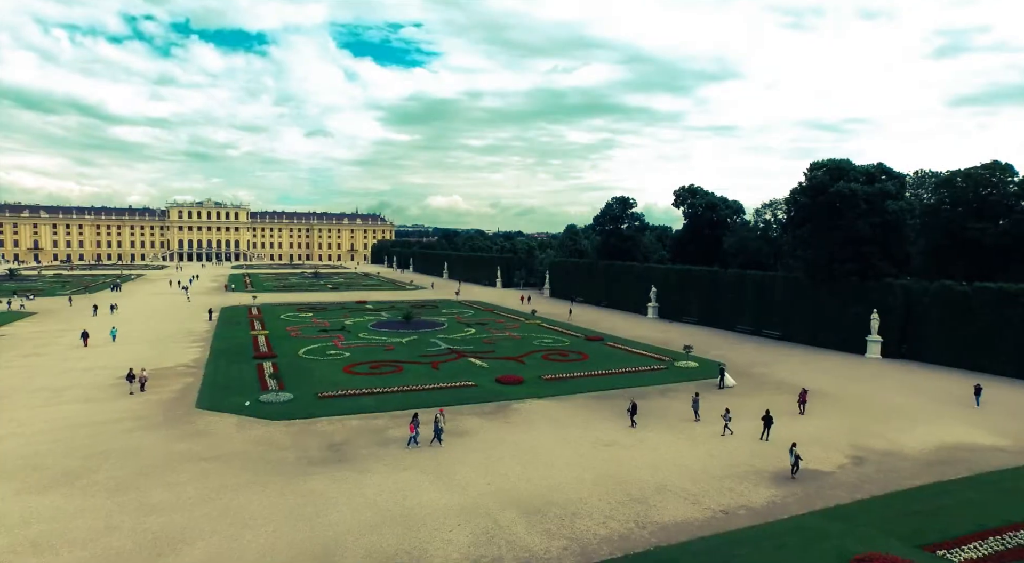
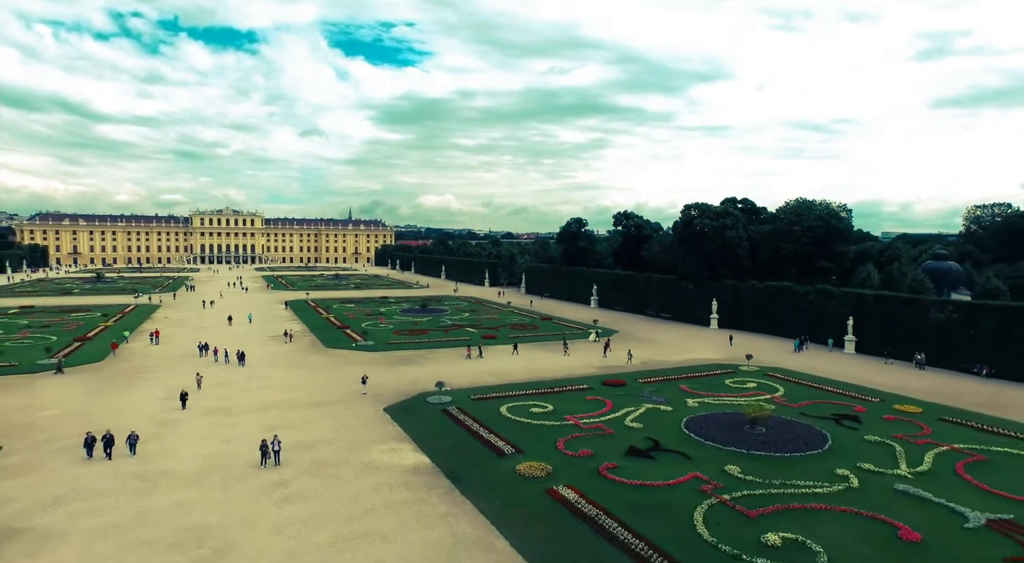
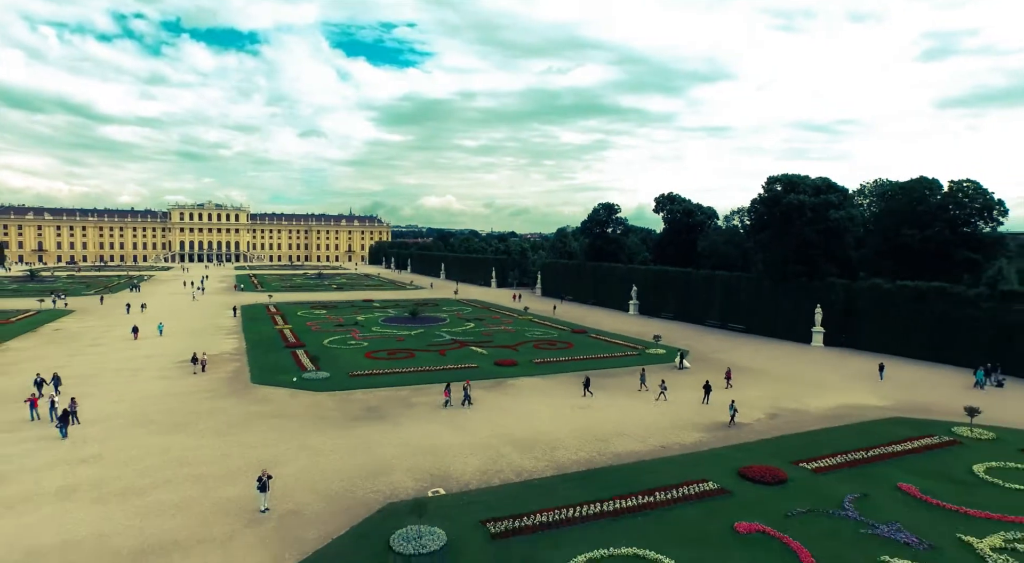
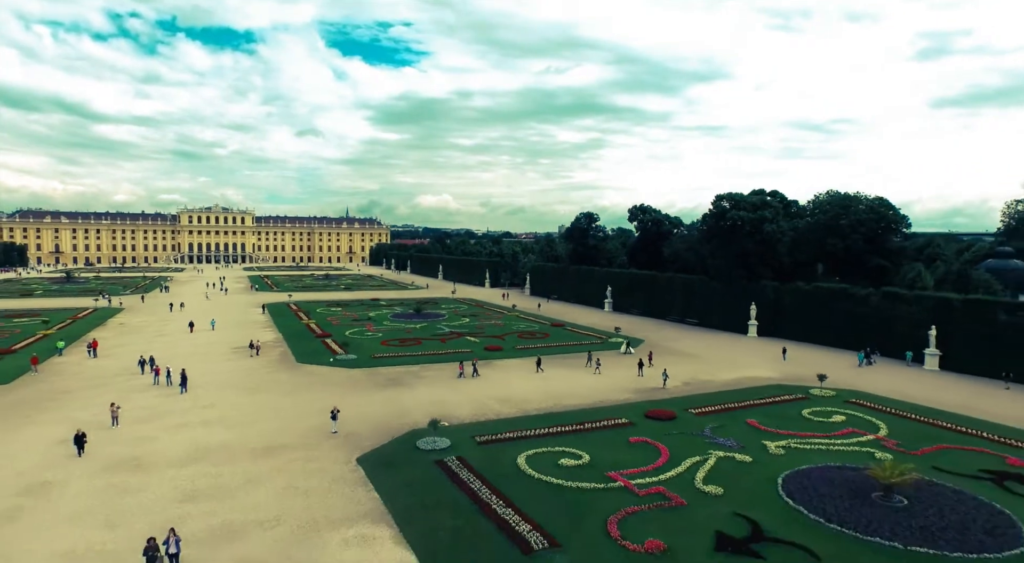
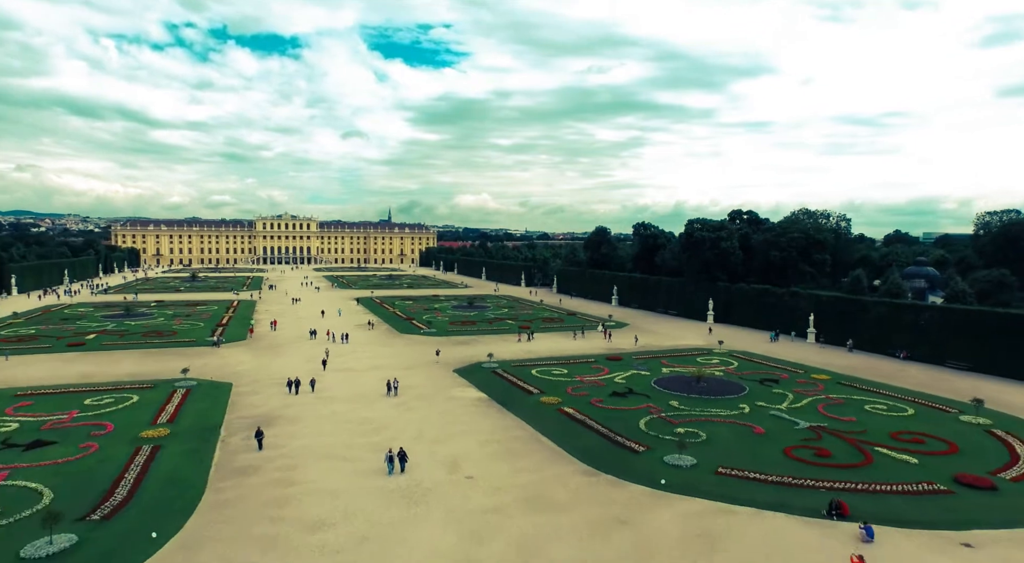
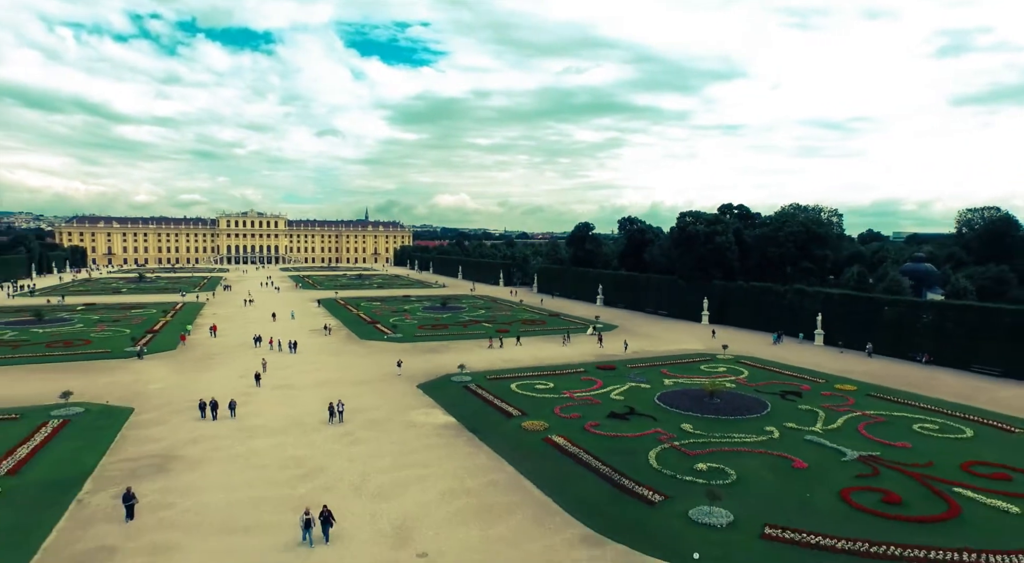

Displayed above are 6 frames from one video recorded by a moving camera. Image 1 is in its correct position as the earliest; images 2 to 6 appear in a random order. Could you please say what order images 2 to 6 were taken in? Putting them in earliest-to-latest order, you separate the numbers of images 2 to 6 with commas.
3, 4, 2, 6, 5
